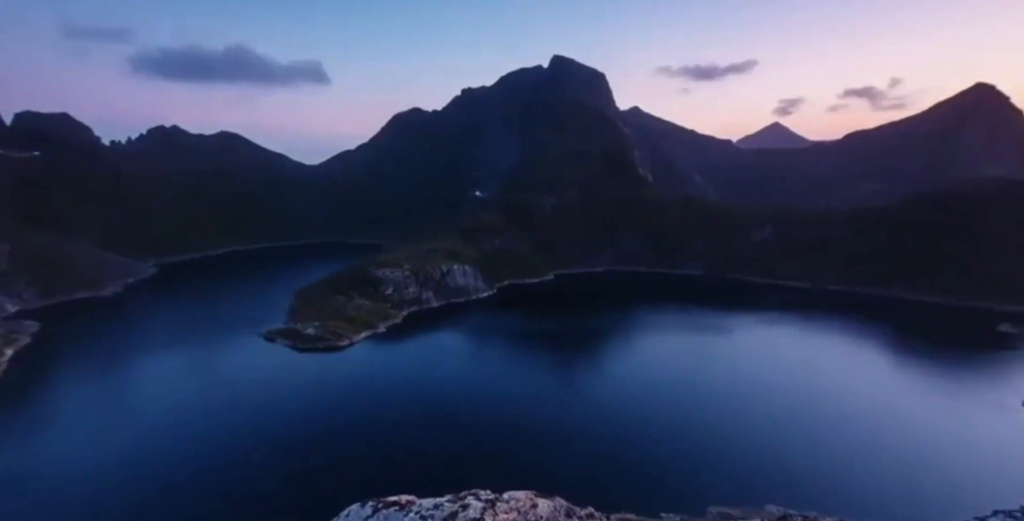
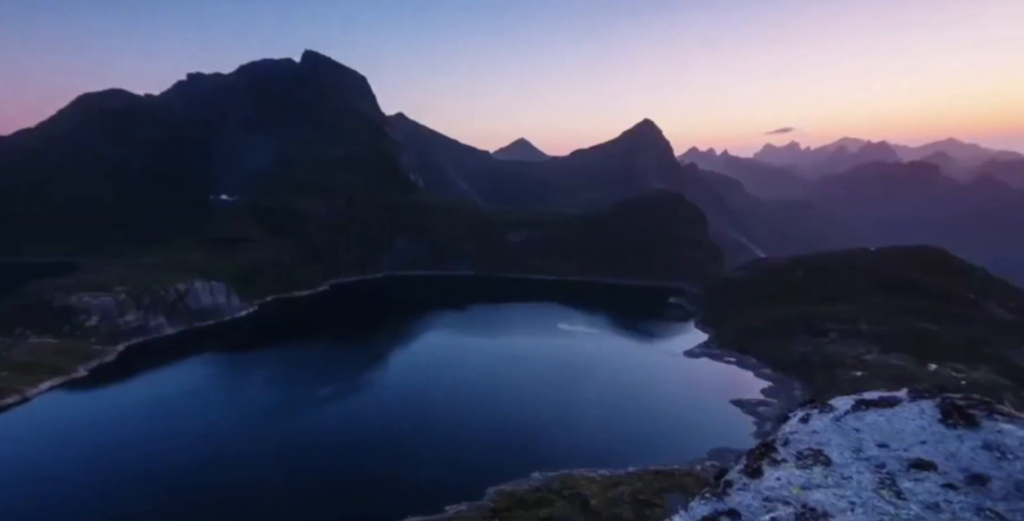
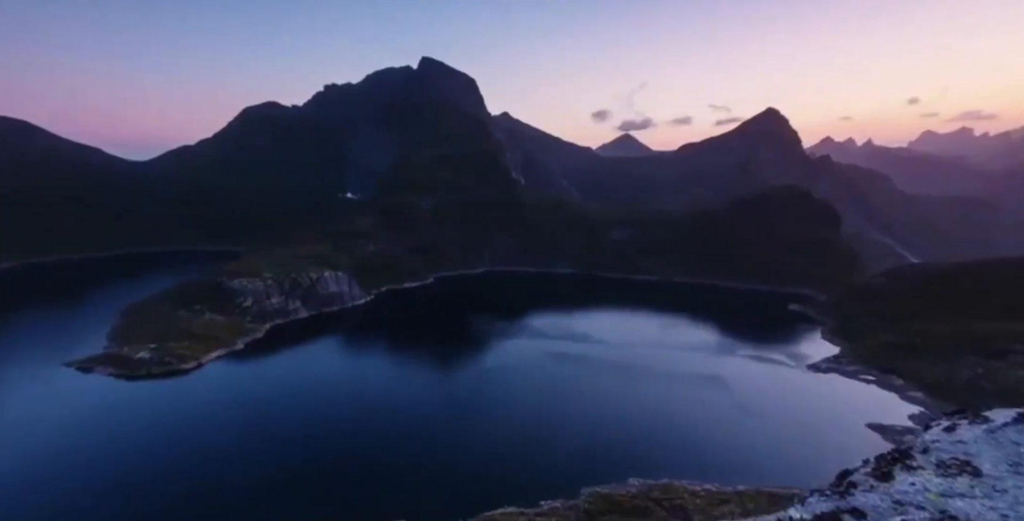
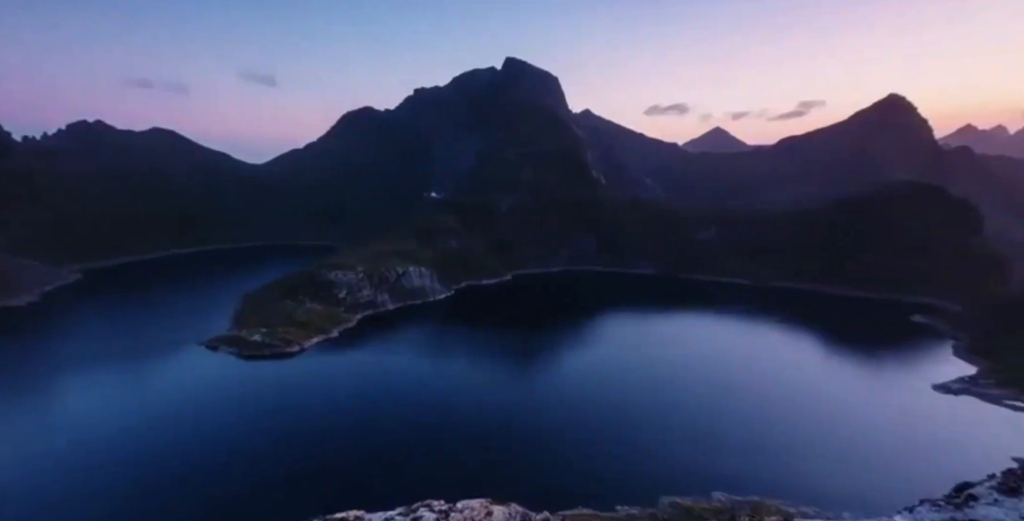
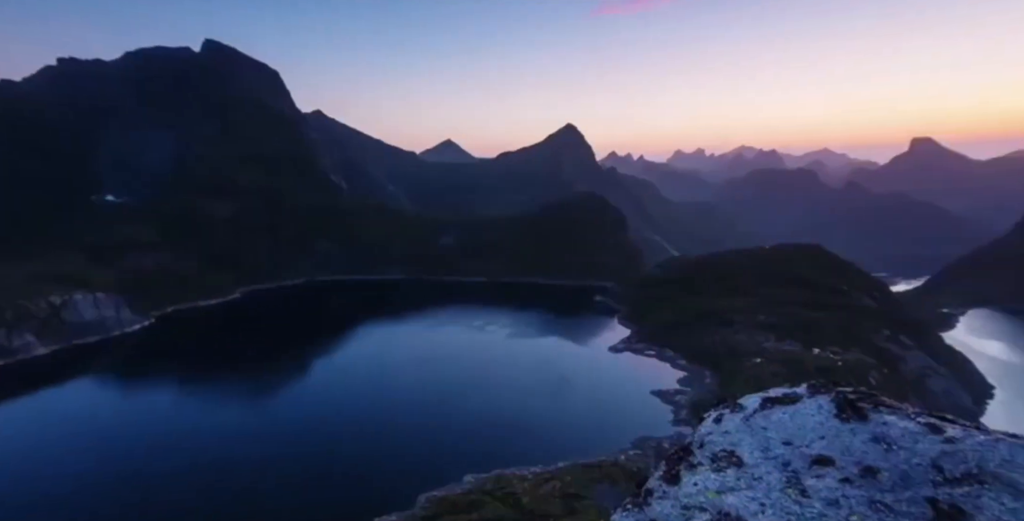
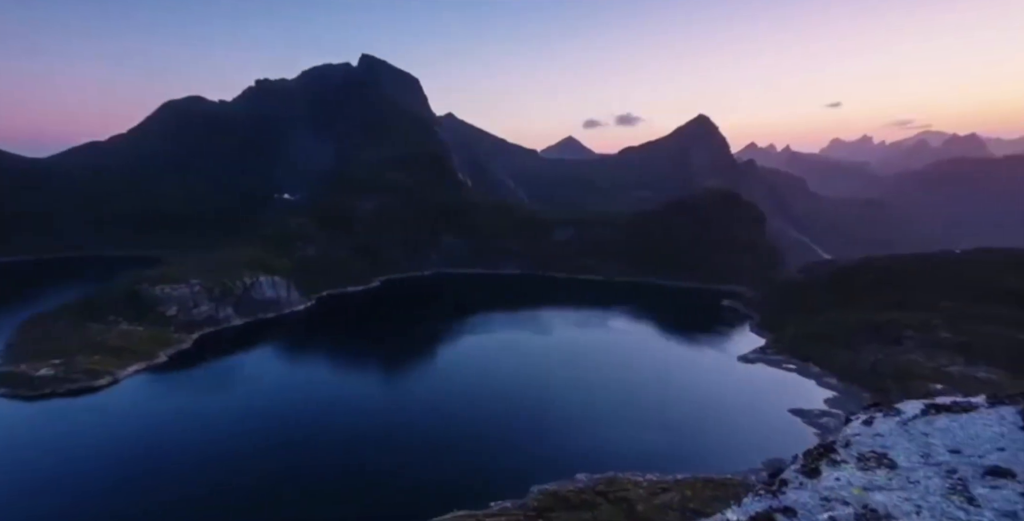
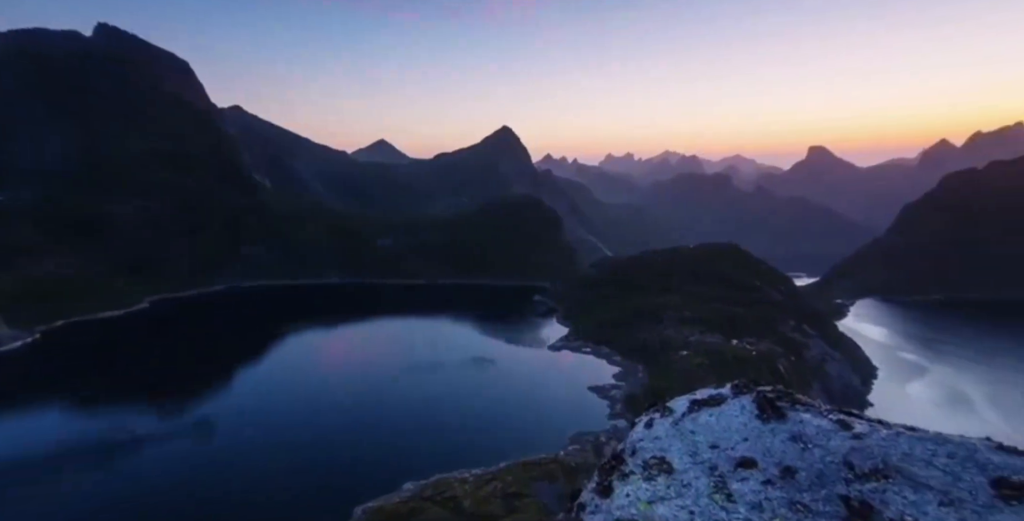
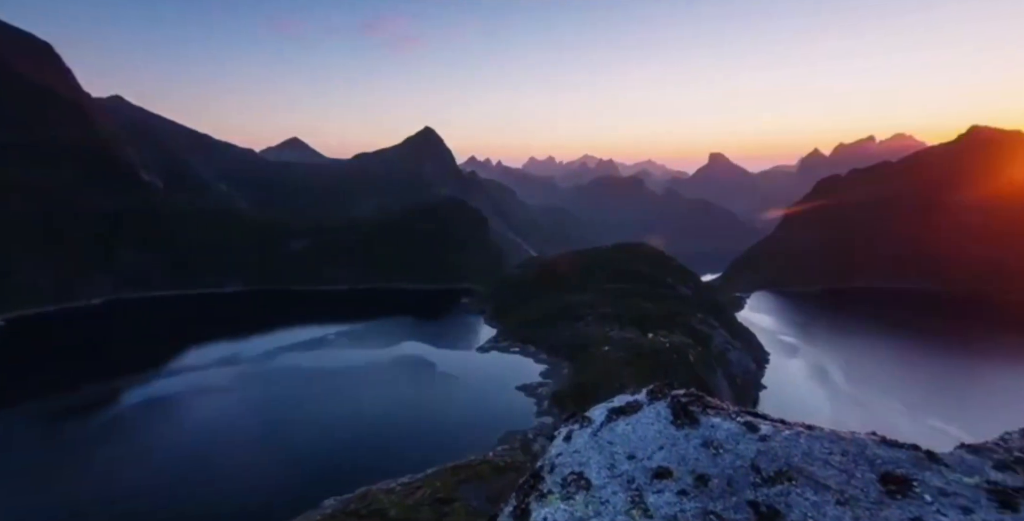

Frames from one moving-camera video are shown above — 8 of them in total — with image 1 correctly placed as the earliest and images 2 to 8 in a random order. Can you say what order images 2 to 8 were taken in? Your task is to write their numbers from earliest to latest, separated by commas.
4, 3, 6, 2, 5, 7, 8
